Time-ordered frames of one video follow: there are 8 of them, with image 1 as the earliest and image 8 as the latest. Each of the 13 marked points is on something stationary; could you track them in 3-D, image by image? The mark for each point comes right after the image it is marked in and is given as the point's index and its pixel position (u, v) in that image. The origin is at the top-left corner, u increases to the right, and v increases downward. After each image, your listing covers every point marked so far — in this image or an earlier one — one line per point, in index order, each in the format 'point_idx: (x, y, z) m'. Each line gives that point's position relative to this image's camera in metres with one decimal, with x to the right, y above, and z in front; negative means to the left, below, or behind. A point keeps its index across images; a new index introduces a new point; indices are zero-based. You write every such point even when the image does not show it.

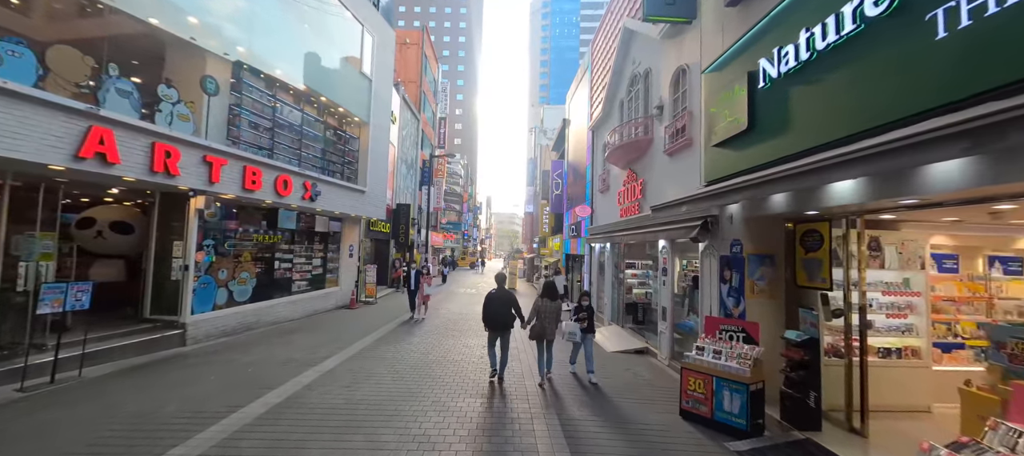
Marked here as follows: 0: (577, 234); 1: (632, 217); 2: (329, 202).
0: (+2.8, -0.3, +15.8) m
1: (+3.1, +0.3, +9.7) m
2: (-5.7, +0.8, +11.6) m
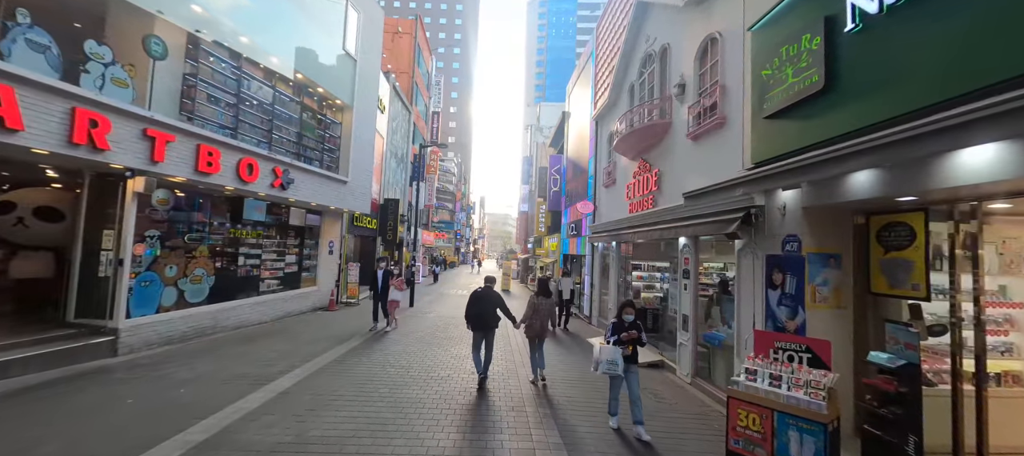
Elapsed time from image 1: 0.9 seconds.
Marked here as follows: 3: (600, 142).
0: (+2.6, -0.2, +14.7) m
1: (+3.0, +0.4, +8.6) m
2: (-5.8, +1.0, +10.4) m
3: (+2.9, +2.8, +12.3) m
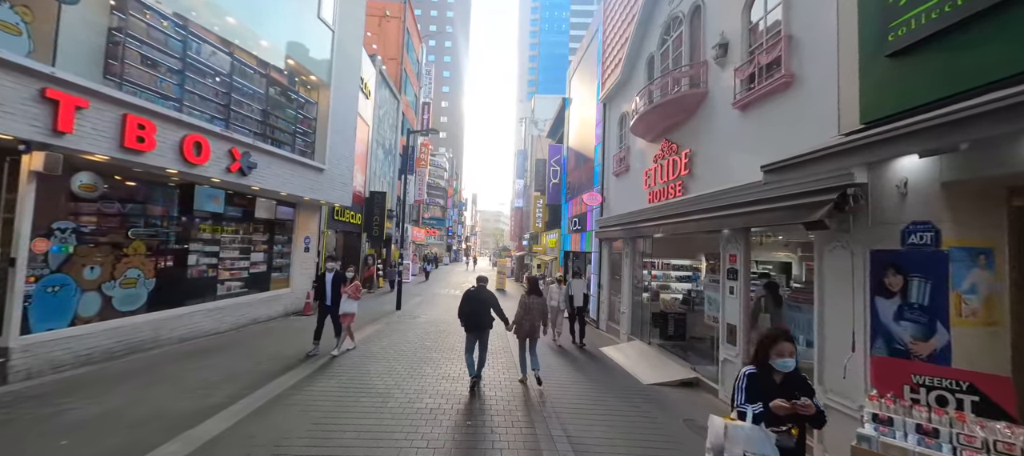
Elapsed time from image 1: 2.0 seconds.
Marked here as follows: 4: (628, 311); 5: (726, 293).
0: (+2.5, 0.0, +13.4) m
1: (+3.1, +0.5, +7.3) m
2: (-5.7, +1.1, +8.9) m
3: (+2.9, +3.0, +11.0) m
4: (+2.8, -2.1, +9.1) m
5: (+3.2, -1.0, +5.6) m
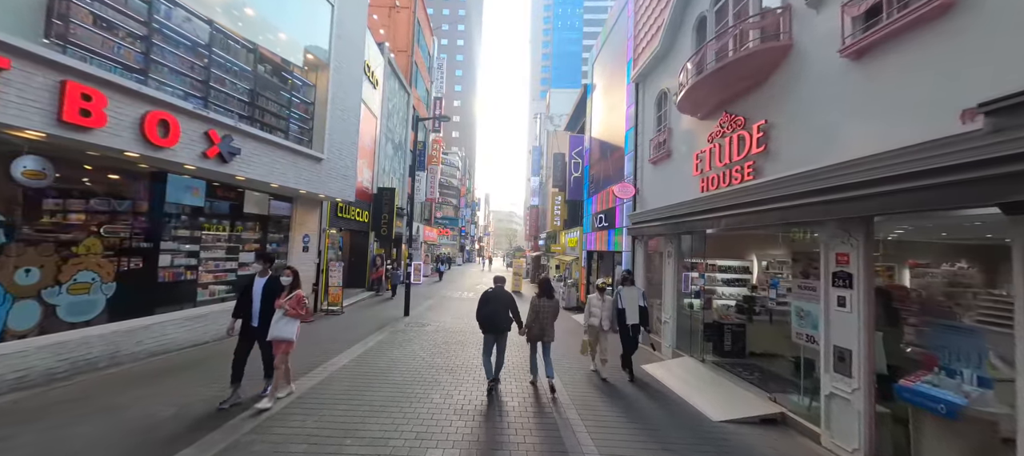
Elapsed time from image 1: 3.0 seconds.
0: (+3.1, +0.1, +12.0) m
1: (+3.5, +0.6, +5.9) m
2: (-5.3, +1.2, +7.8) m
3: (+3.4, +3.1, +9.6) m
4: (+3.3, -2.0, +7.7) m
5: (+3.6, -0.9, +4.2) m
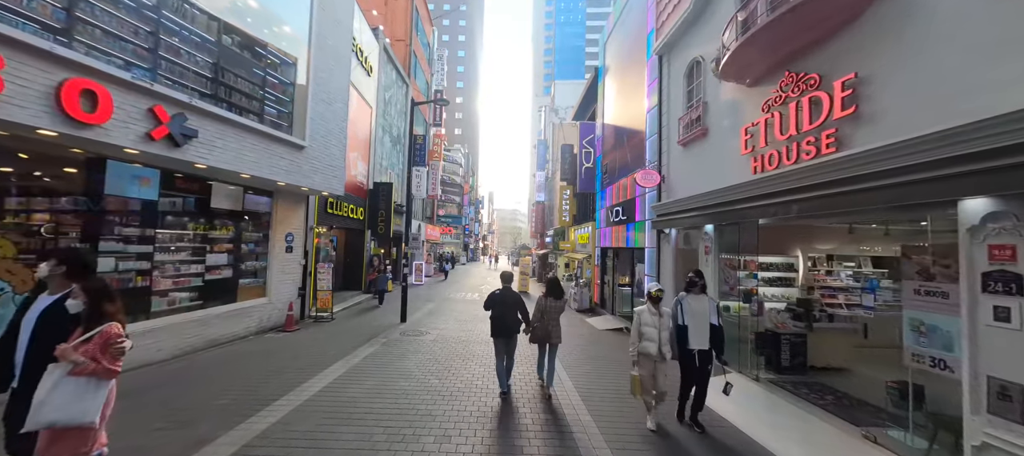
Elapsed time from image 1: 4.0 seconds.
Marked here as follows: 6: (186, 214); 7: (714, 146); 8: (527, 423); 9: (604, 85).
0: (+3.4, +0.3, +10.8) m
1: (+3.6, +0.8, +4.7) m
2: (-5.1, +1.3, +6.7) m
3: (+3.6, +3.3, +8.4) m
4: (+3.5, -1.8, +6.5) m
5: (+3.7, -0.7, +3.0) m
6: (-6.0, +0.3, +6.9) m
7: (+3.7, +1.5, +6.8) m
8: (+0.1, -2.4, +4.6) m
9: (+3.5, +5.5, +14.3) m
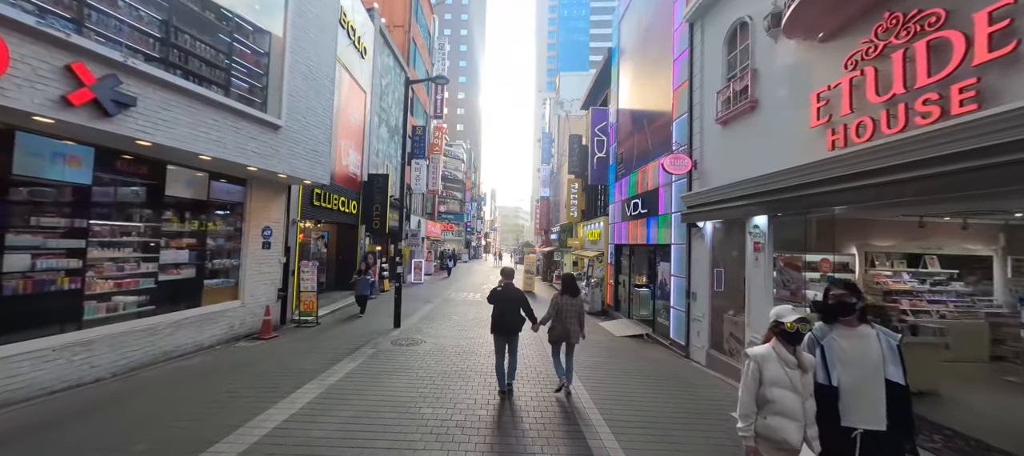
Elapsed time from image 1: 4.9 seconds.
0: (+3.5, +0.4, +9.7) m
1: (+3.8, +0.9, +3.6) m
2: (-5.0, +1.4, +5.6) m
3: (+3.8, +3.4, +7.2) m
4: (+3.6, -1.7, +5.3) m
5: (+3.9, -0.6, +1.8) m
6: (-5.9, +0.4, +5.8) m
7: (+3.8, +1.6, +5.6) m
8: (+0.3, -2.3, +3.4) m
9: (+3.7, +5.6, +13.1) m
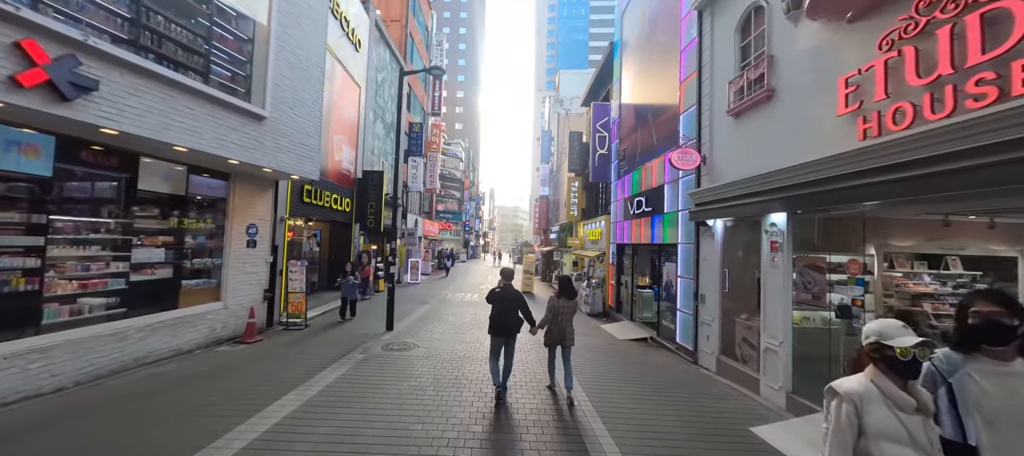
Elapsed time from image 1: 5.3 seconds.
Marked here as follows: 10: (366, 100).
0: (+3.5, +0.4, +9.3) m
1: (+3.7, +0.9, +3.2) m
2: (-5.0, +1.4, +5.1) m
3: (+3.7, +3.5, +6.8) m
4: (+3.6, -1.7, +4.9) m
5: (+3.8, -0.6, +1.4) m
6: (-5.9, +0.5, +5.4) m
7: (+3.8, +1.6, +5.2) m
8: (+0.3, -2.2, +3.0) m
9: (+3.7, +5.7, +12.7) m
10: (-5.8, +5.1, +15.0) m
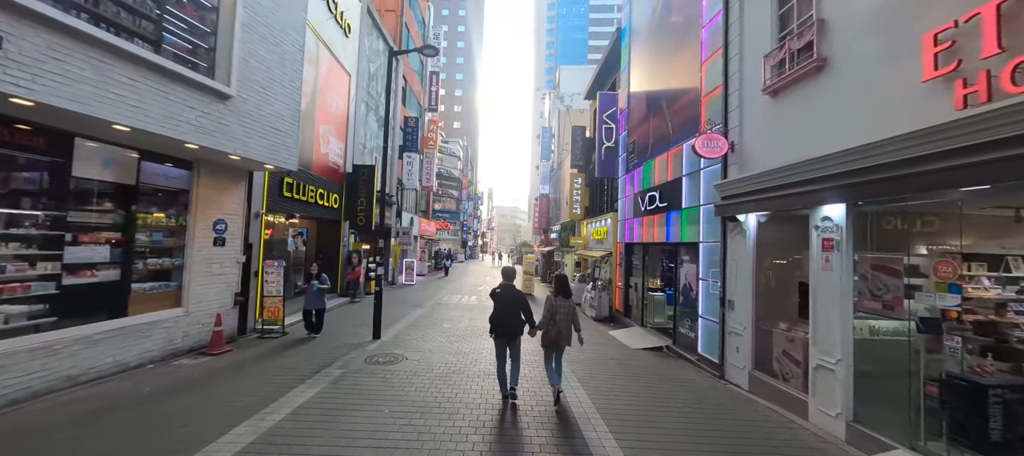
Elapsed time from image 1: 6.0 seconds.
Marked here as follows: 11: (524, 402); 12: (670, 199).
0: (+3.5, +0.5, +8.4) m
1: (+3.8, +1.0, +2.3) m
2: (-4.9, +1.5, +4.3) m
3: (+3.8, +3.5, +6.0) m
4: (+3.7, -1.6, +4.1) m
5: (+3.9, -0.5, +0.6) m
6: (-5.8, +0.5, +4.5) m
7: (+3.8, +1.7, +4.4) m
8: (+0.3, -2.2, +2.2) m
9: (+3.7, +5.7, +11.9) m
10: (-5.8, +5.2, +14.2) m
11: (+0.2, -2.4, +5.1) m
12: (+3.5, +0.7, +8.4) m
